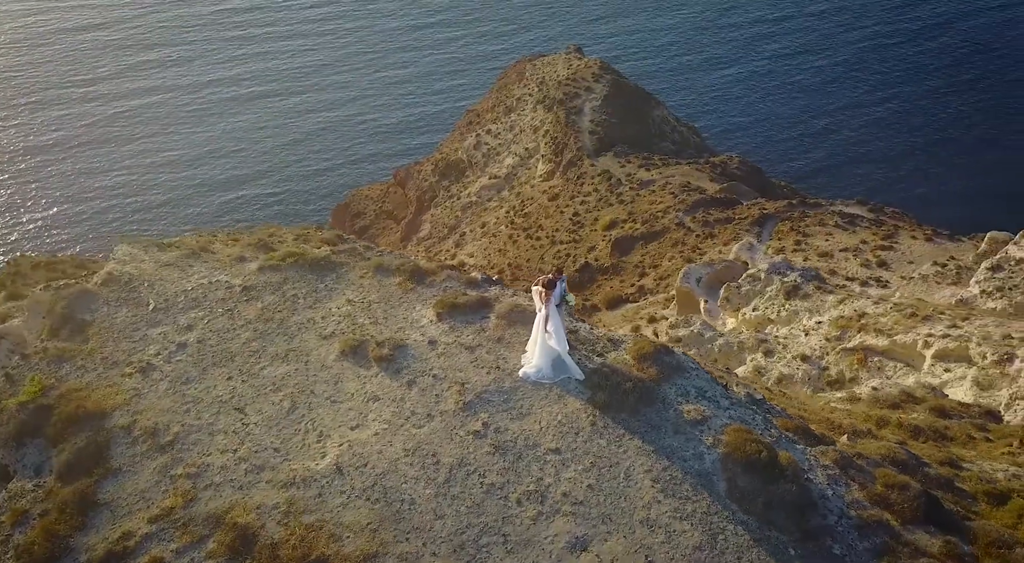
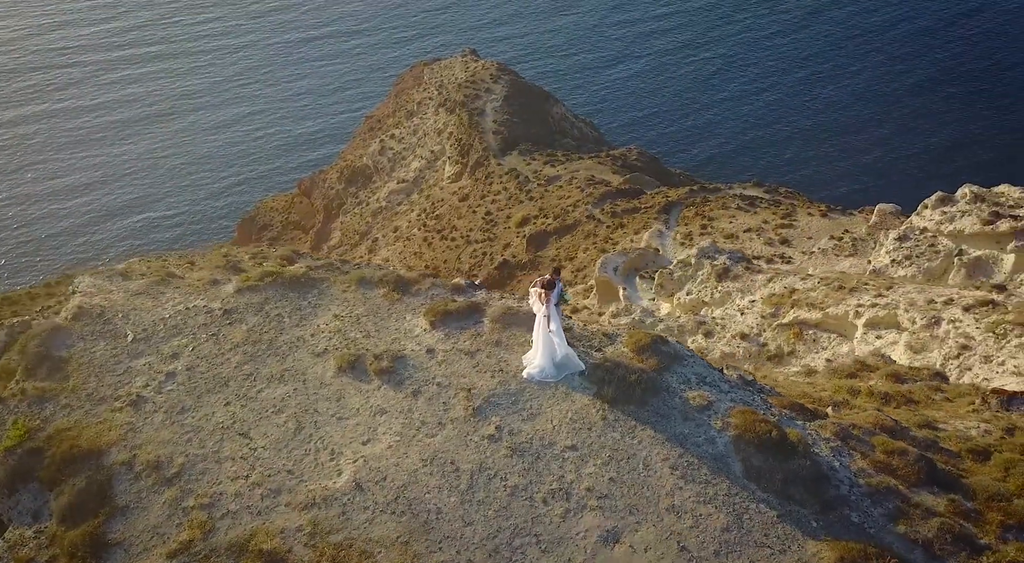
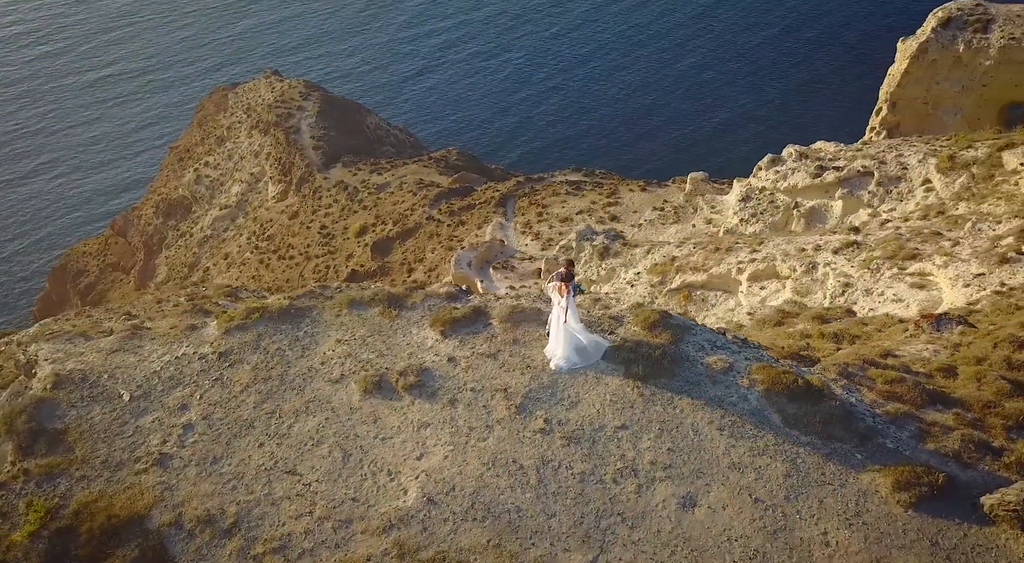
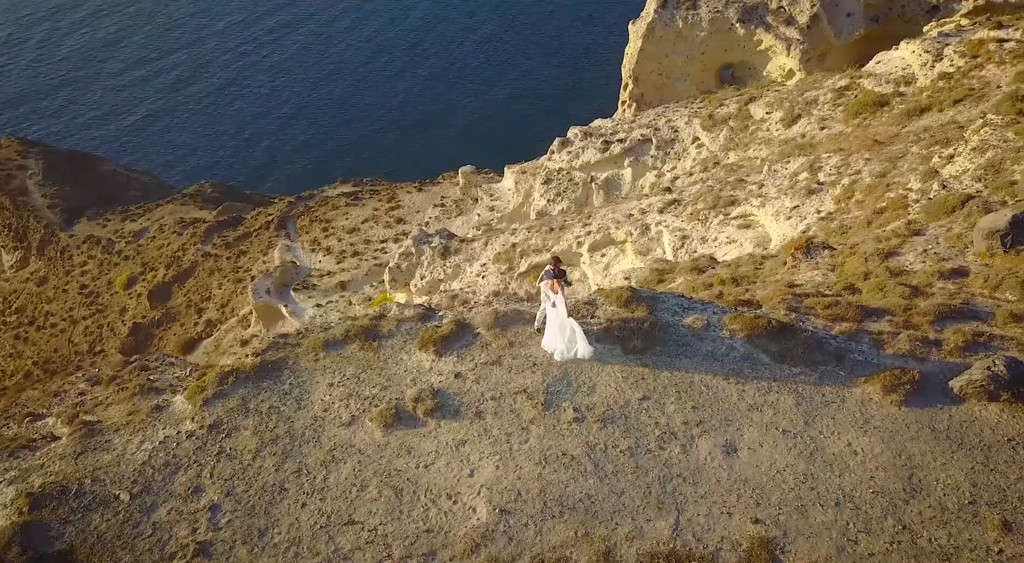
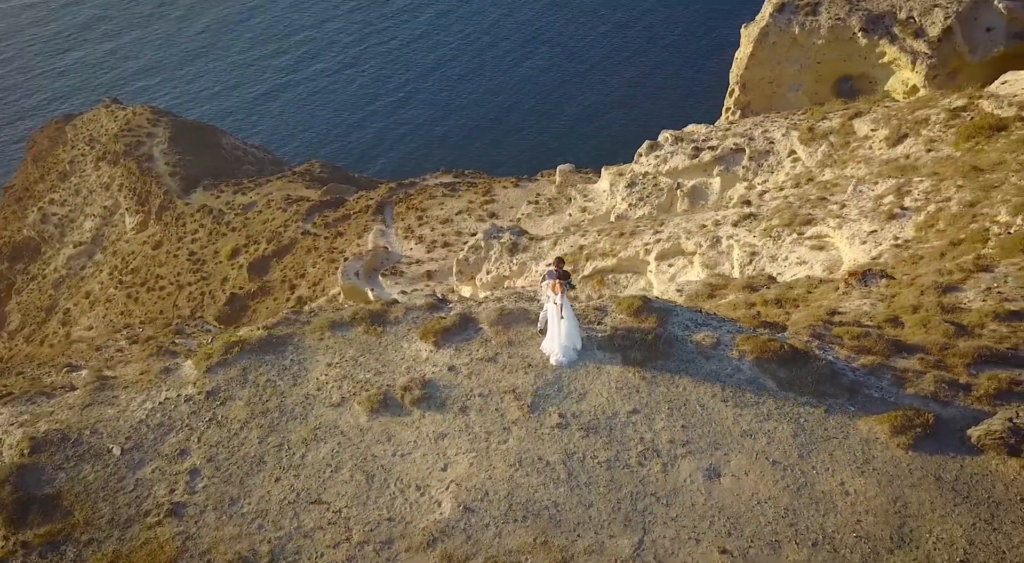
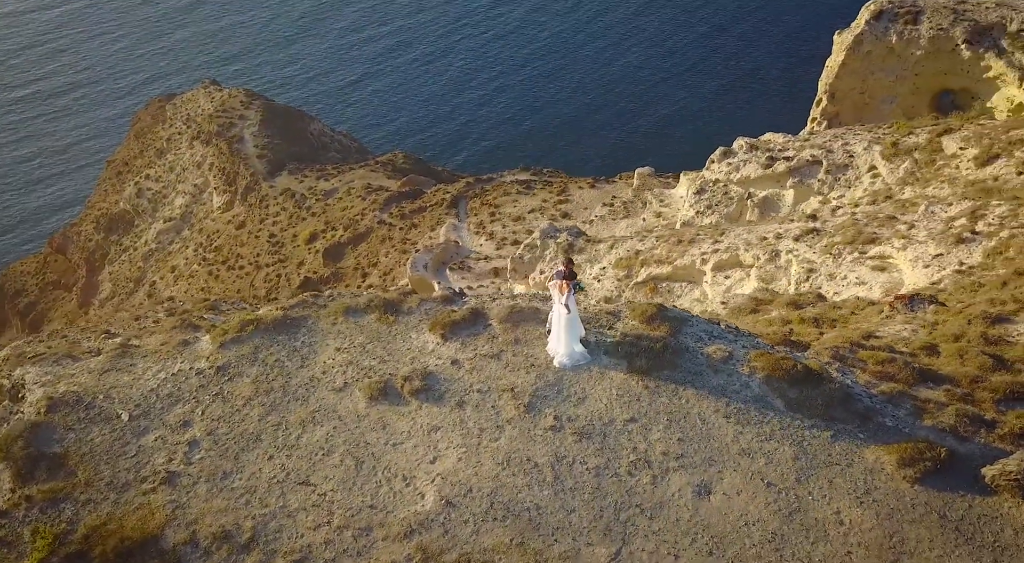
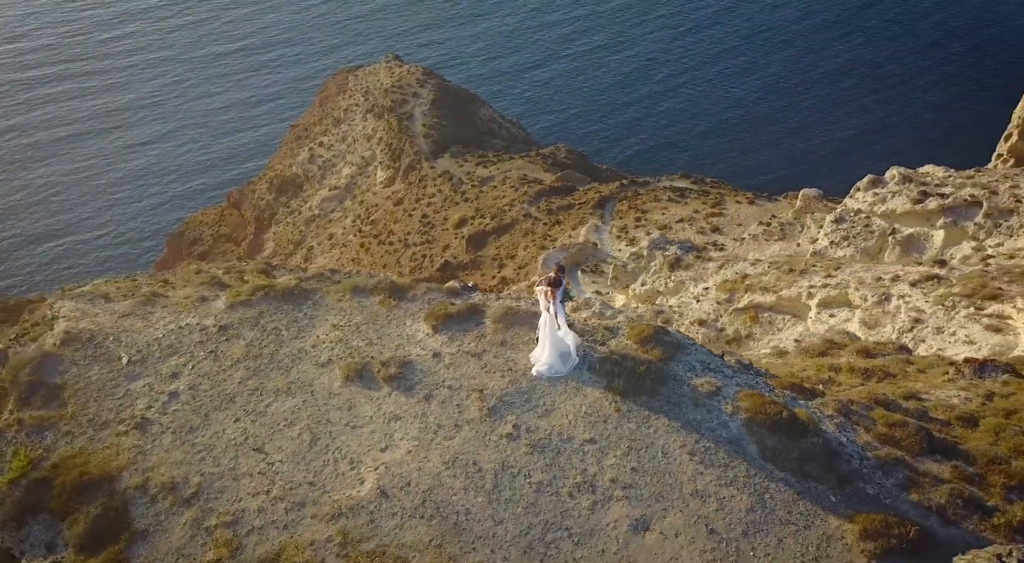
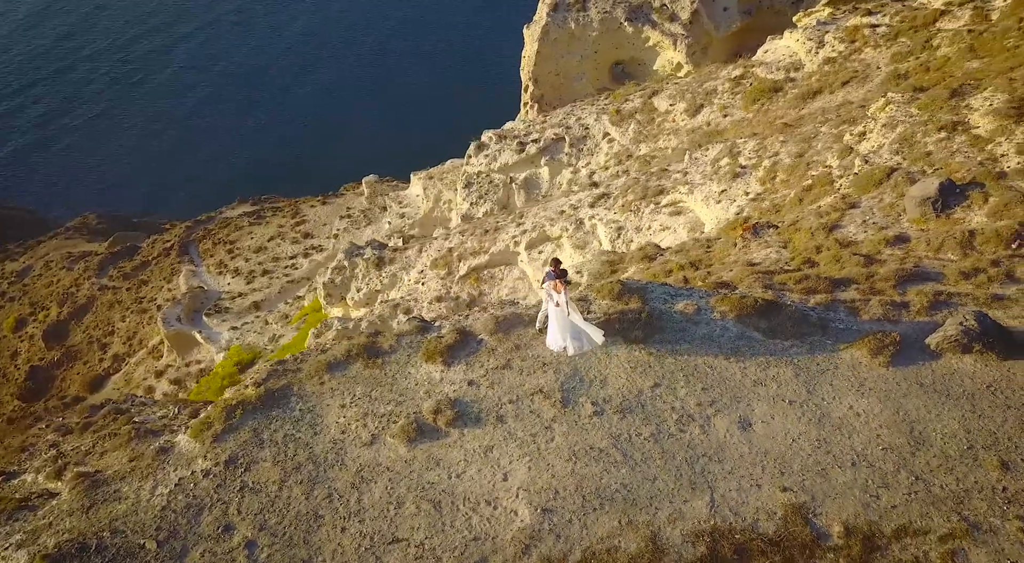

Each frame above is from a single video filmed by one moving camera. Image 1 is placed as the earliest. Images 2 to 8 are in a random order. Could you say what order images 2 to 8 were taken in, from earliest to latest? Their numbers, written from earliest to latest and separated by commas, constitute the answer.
2, 7, 3, 6, 5, 4, 8
